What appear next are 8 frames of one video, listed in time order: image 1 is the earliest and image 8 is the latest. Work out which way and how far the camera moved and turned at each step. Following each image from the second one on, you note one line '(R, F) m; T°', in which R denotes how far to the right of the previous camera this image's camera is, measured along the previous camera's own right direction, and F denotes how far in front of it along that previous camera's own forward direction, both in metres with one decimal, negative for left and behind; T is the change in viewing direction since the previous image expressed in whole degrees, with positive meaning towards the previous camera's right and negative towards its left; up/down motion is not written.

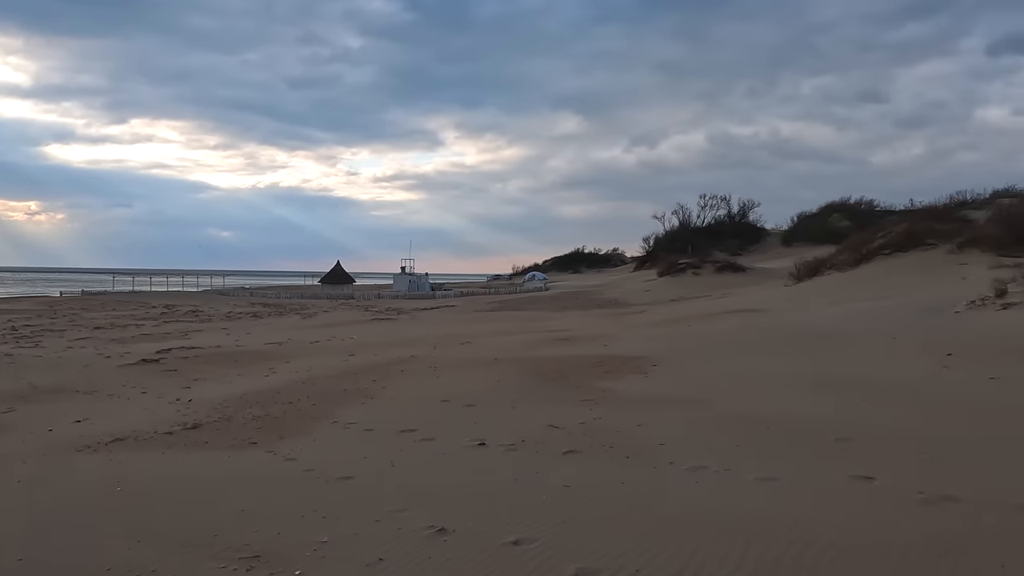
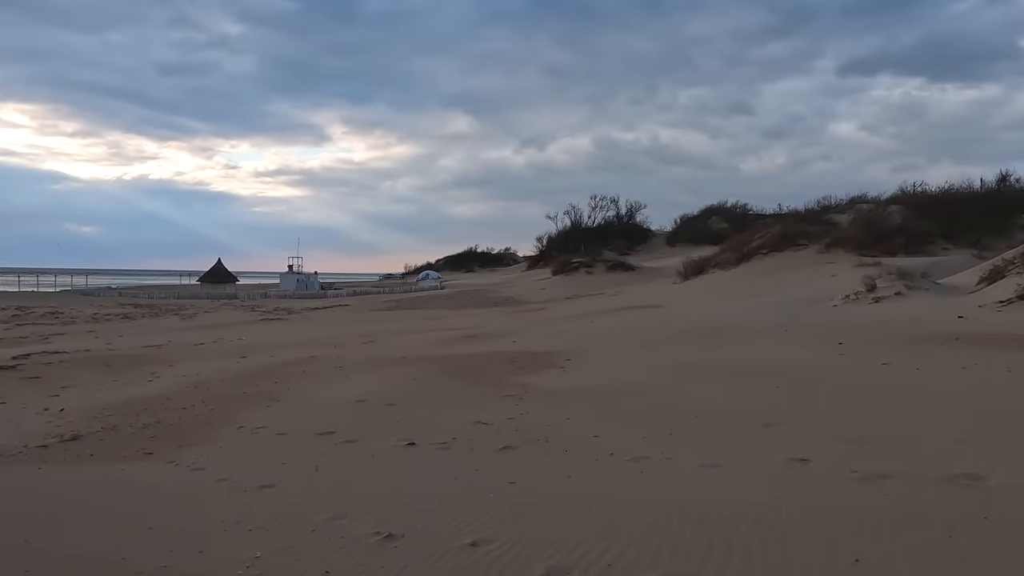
(-0.3, +0.2) m; +9°
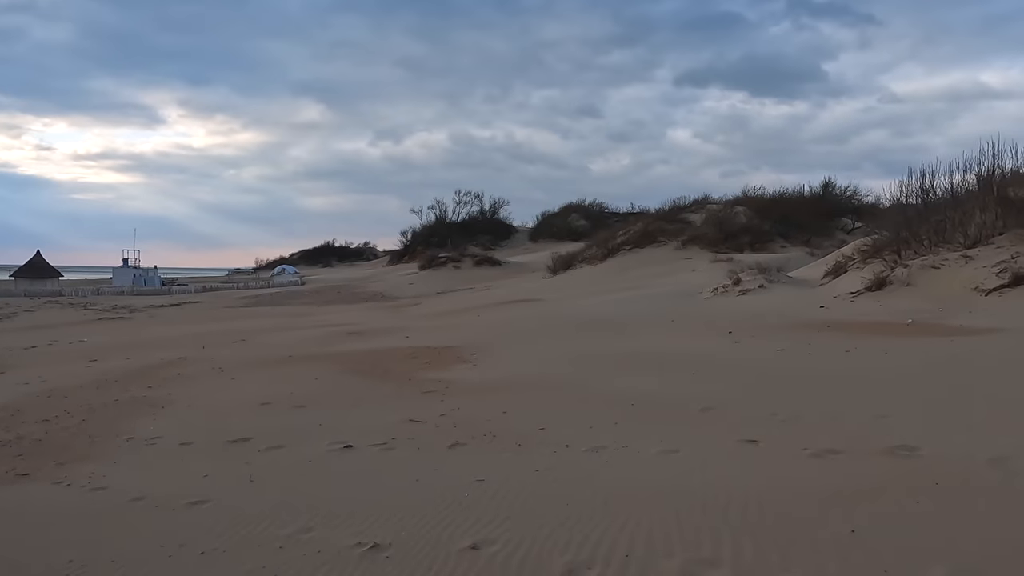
(-0.5, +0.2) m; +12°
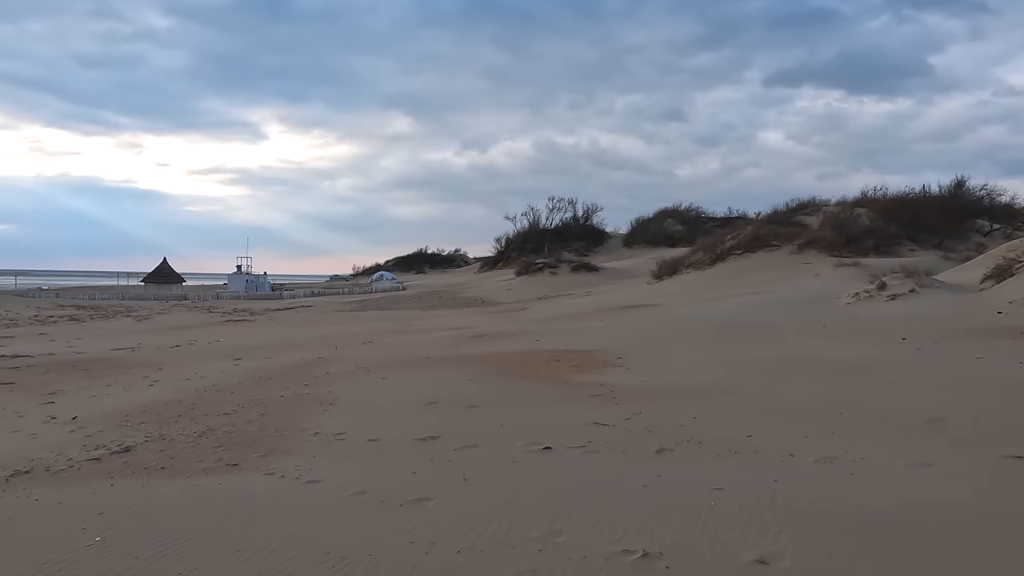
(-0.7, +0.1) m; -7°
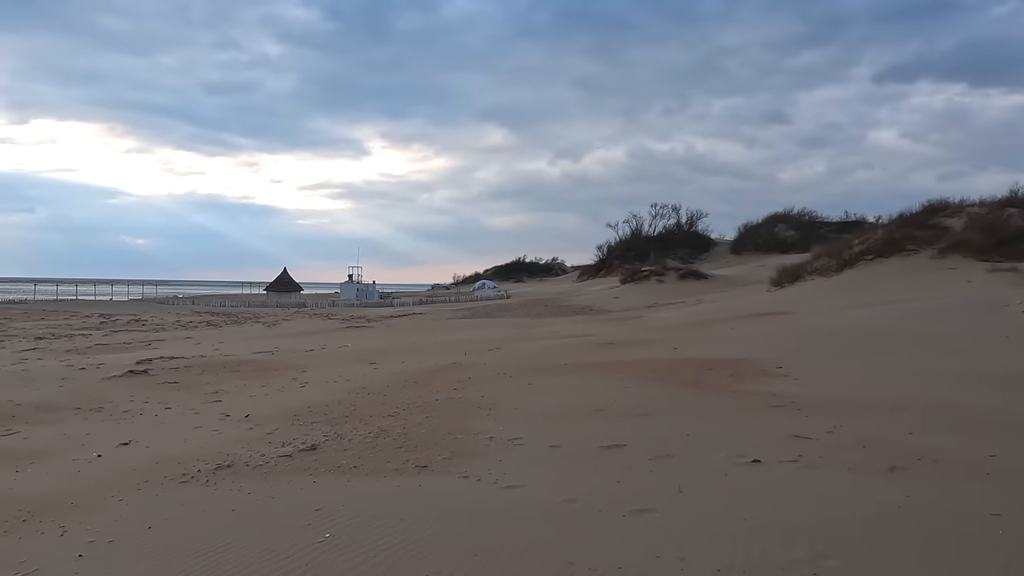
(-0.6, +0.1) m; -8°
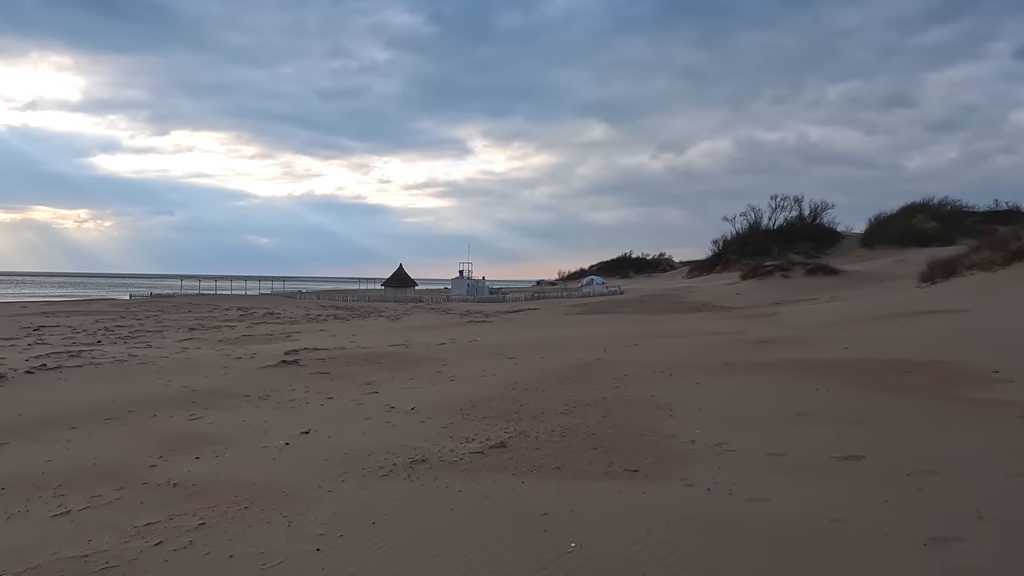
(-0.7, +0.2) m; -9°
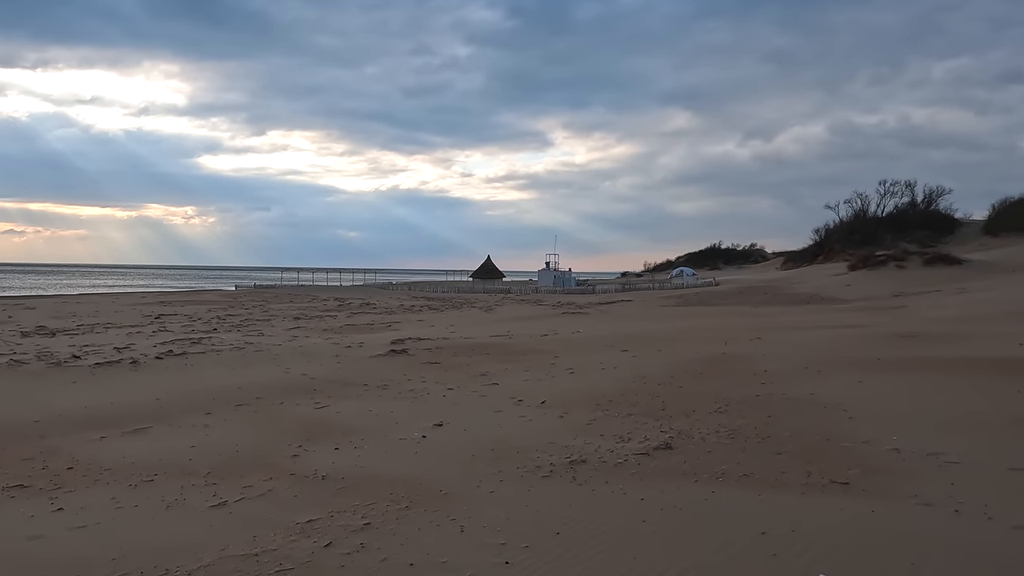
(-0.5, +0.4) m; -7°
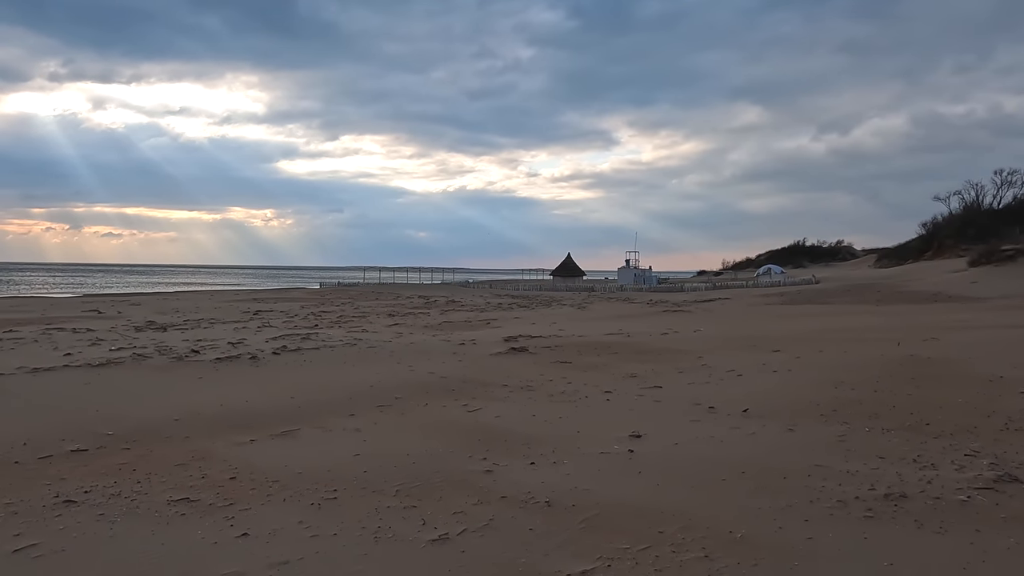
(-1.1, +0.9) m; -6°
